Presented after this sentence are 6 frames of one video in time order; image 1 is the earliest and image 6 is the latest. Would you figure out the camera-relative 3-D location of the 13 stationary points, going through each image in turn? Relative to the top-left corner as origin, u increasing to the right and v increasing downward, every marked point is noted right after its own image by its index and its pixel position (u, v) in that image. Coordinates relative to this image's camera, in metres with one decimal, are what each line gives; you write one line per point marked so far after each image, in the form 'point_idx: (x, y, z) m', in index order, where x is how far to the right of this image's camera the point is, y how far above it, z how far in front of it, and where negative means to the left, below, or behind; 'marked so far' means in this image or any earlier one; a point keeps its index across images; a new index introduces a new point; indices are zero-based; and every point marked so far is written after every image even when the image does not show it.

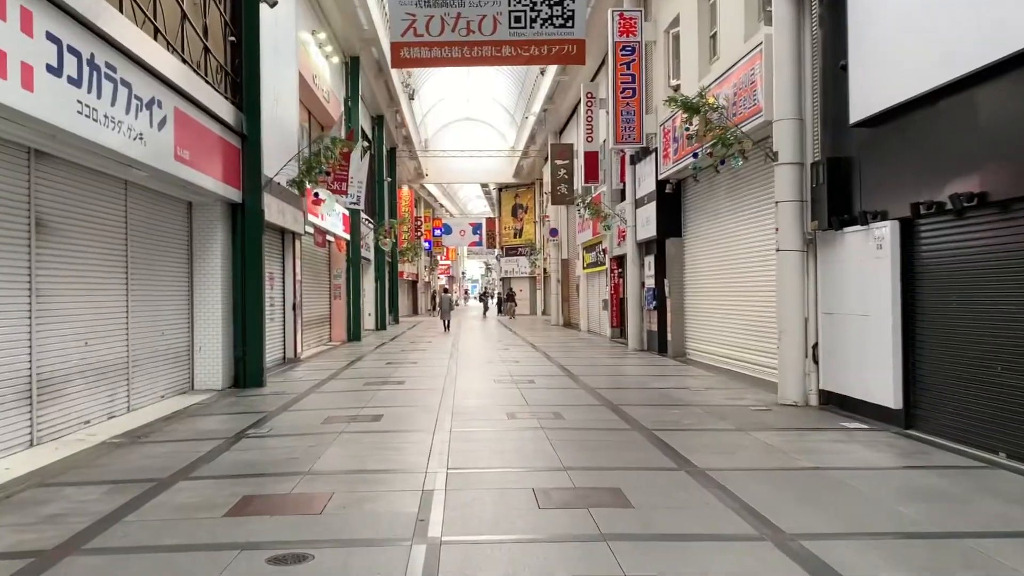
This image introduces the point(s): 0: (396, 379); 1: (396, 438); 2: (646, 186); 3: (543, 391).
0: (-2.0, -1.6, +11.7) m
1: (-1.2, -1.5, +6.7) m
2: (+3.2, +2.4, +16.0) m
3: (+0.4, -1.5, +9.9) m
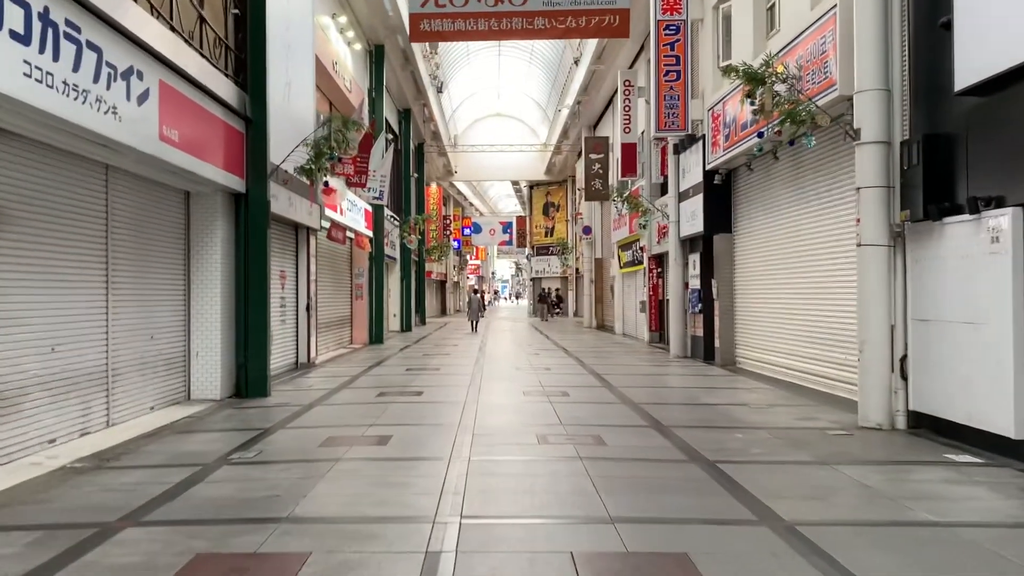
0: (-1.5, -1.5, +10.5) m
1: (-0.9, -1.5, +5.6) m
2: (+3.9, +2.4, +14.6) m
3: (+0.8, -1.5, +8.6) m
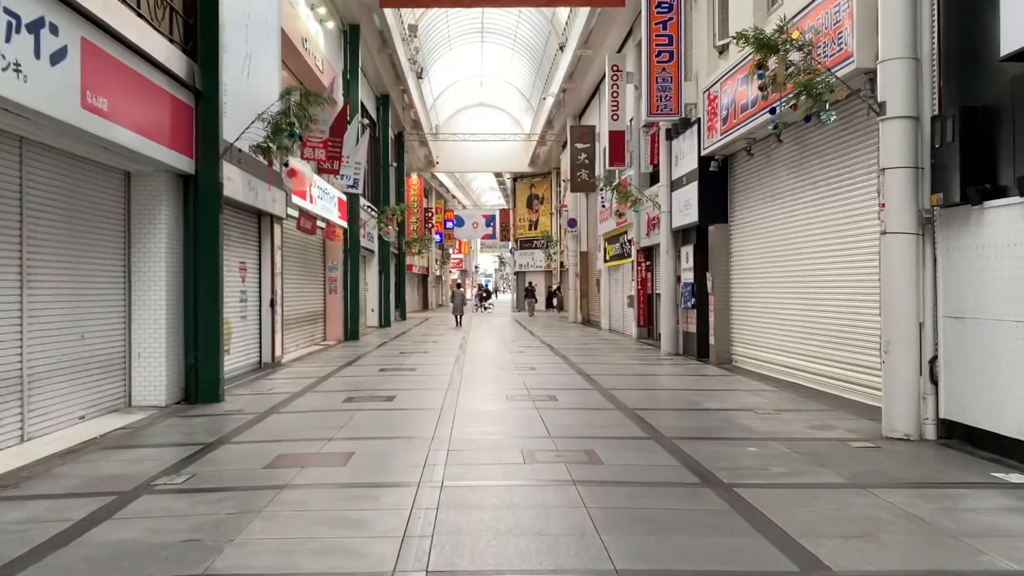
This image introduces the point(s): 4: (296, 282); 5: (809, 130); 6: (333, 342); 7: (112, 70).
0: (-1.8, -1.4, +9.6) m
1: (-1.0, -1.4, +4.6) m
2: (+3.5, +2.5, +13.7) m
3: (+0.6, -1.4, +7.7) m
4: (-5.0, +0.2, +15.8) m
5: (+4.3, +2.2, +9.7) m
6: (-5.0, -1.5, +18.8) m
7: (-4.2, +2.3, +7.1) m
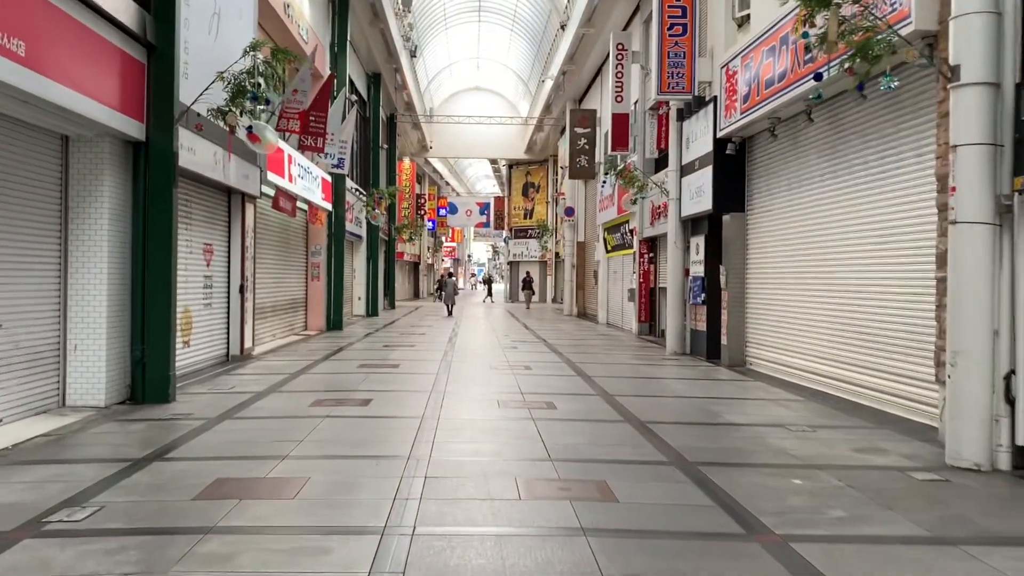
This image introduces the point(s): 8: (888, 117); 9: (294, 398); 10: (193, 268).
0: (-1.9, -1.3, +8.5) m
1: (-1.1, -1.4, +3.5) m
2: (+3.5, +2.6, +12.6) m
3: (+0.6, -1.4, +6.6) m
4: (-5.1, +0.5, +14.6) m
5: (+4.2, +2.3, +8.6) m
6: (-5.1, -1.1, +17.6) m
7: (-4.2, +2.5, +5.9) m
8: (+4.2, +1.9, +7.6) m
9: (-2.6, -1.3, +8.1) m
10: (-4.7, +0.3, +9.9) m
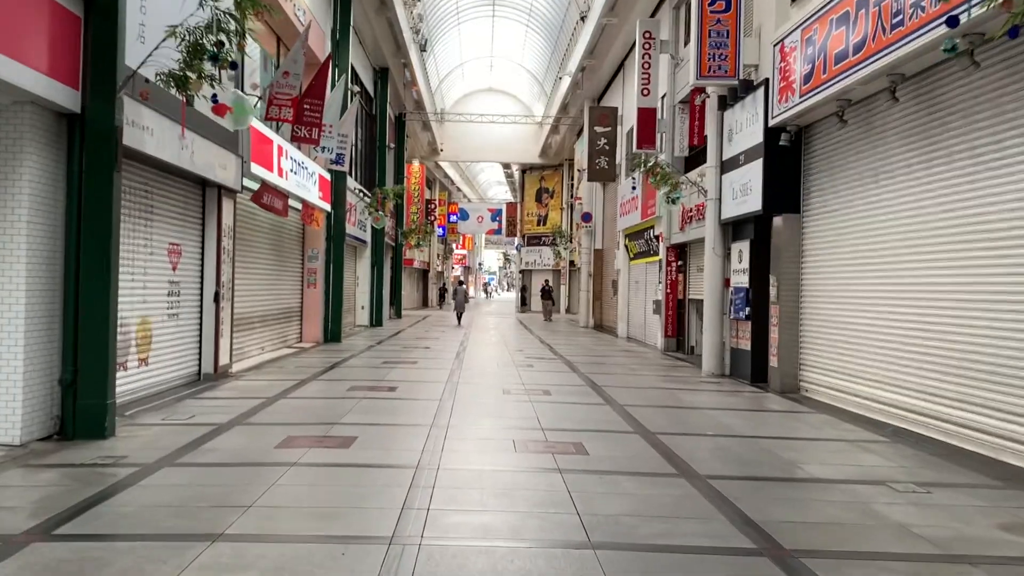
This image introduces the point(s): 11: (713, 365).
0: (-1.7, -1.4, +6.9) m
1: (-1.0, -1.4, +1.9) m
2: (+3.7, +2.4, +11.0) m
3: (+0.7, -1.5, +5.0) m
4: (-4.8, +0.3, +13.1) m
5: (+4.5, +2.1, +7.0) m
6: (-4.8, -1.3, +16.1) m
7: (-4.0, +2.4, +4.5) m
8: (+4.4, +1.8, +6.0) m
9: (-2.4, -1.4, +6.6) m
10: (-4.4, +0.2, +8.4) m
11: (+3.5, -1.4, +11.9) m
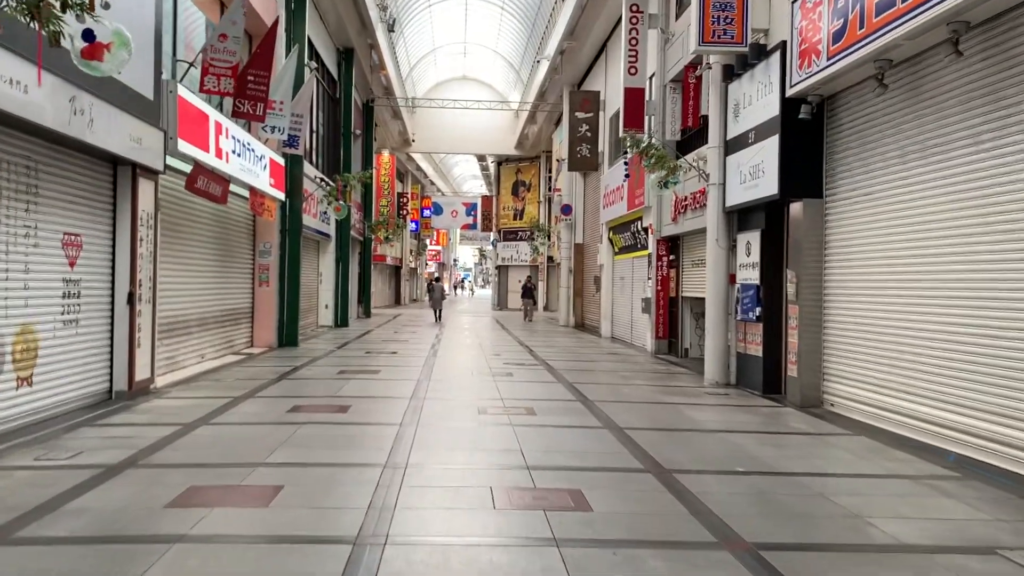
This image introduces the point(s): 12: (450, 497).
0: (-1.9, -1.4, +5.3) m
1: (-1.0, -1.5, +0.4) m
2: (+3.4, +2.4, +9.6) m
3: (+0.6, -1.5, +3.5) m
4: (-5.2, +0.3, +11.4) m
5: (+4.3, +2.1, +5.6) m
6: (-5.3, -1.3, +14.4) m
7: (-4.1, +2.4, +2.8) m
8: (+4.3, +1.8, +4.6) m
9: (-2.6, -1.4, +5.0) m
10: (-4.7, +0.2, +6.7) m
11: (+3.2, -1.3, +10.5) m
12: (-0.4, -1.4, +4.6) m
